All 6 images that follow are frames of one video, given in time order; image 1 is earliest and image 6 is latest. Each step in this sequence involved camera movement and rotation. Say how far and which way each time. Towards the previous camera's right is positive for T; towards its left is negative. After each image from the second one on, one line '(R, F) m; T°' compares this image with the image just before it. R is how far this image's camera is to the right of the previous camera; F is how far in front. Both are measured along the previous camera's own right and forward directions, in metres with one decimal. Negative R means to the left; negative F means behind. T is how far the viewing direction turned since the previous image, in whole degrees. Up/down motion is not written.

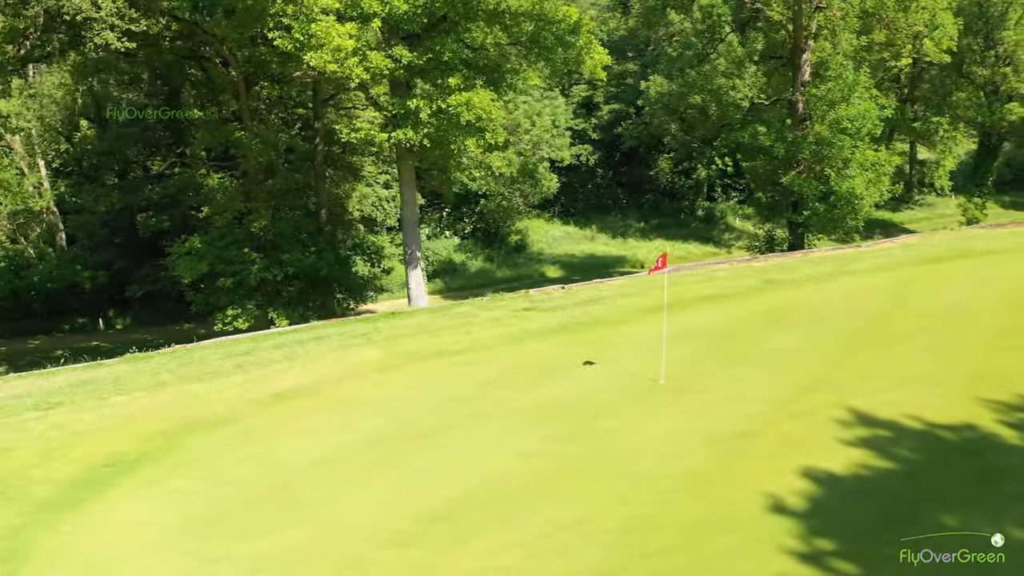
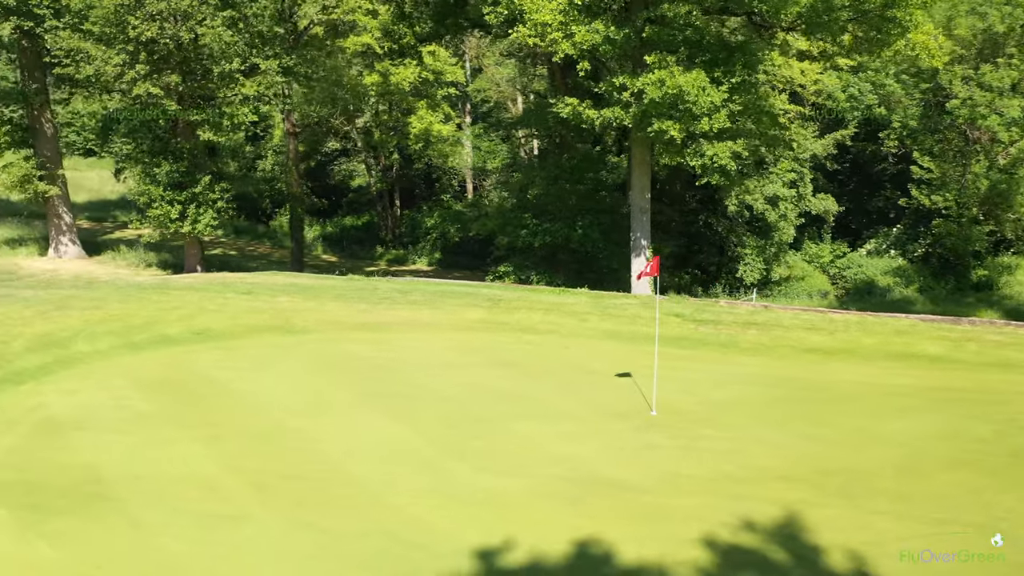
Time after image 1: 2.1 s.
(+7.3, +3.3) m; -40°
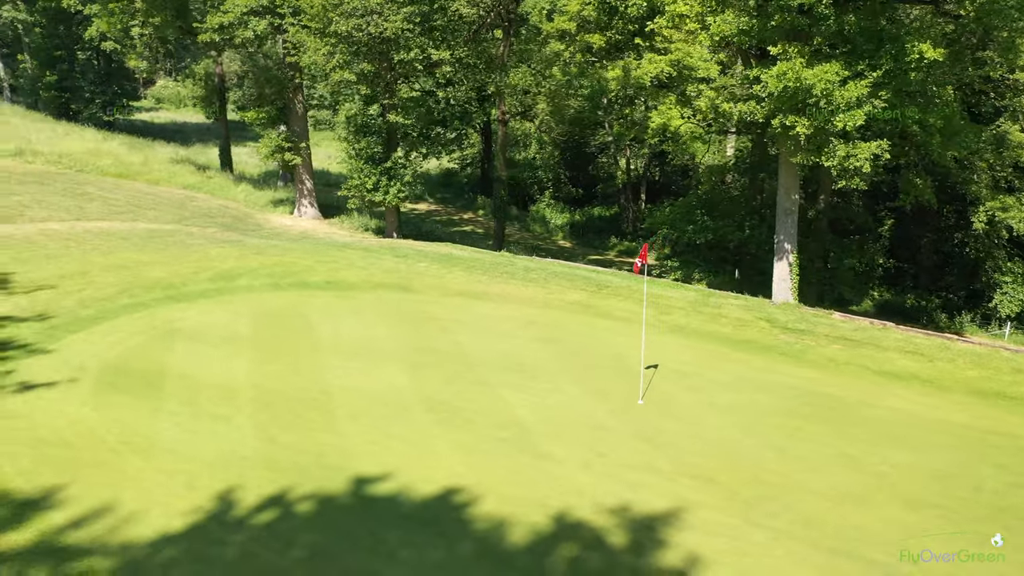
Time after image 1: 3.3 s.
(+4.0, +0.2) m; -22°
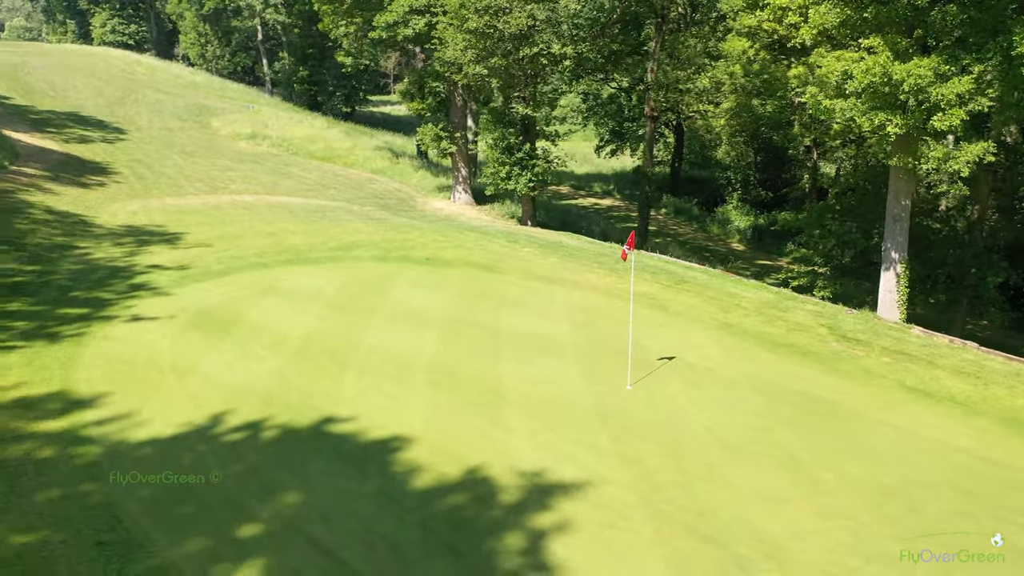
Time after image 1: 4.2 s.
(+3.0, -0.2) m; -16°
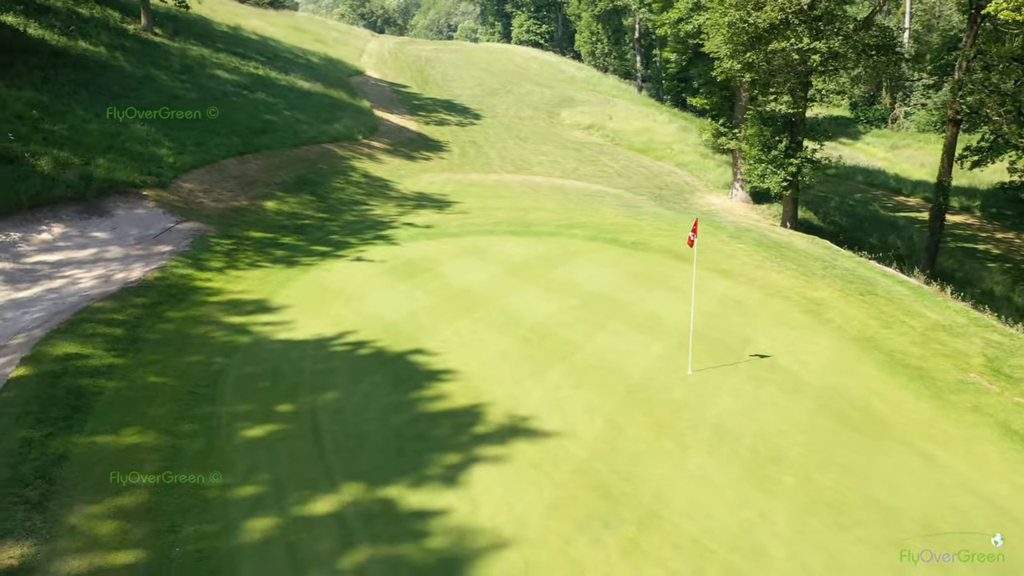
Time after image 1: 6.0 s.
(+4.0, -0.1) m; -26°
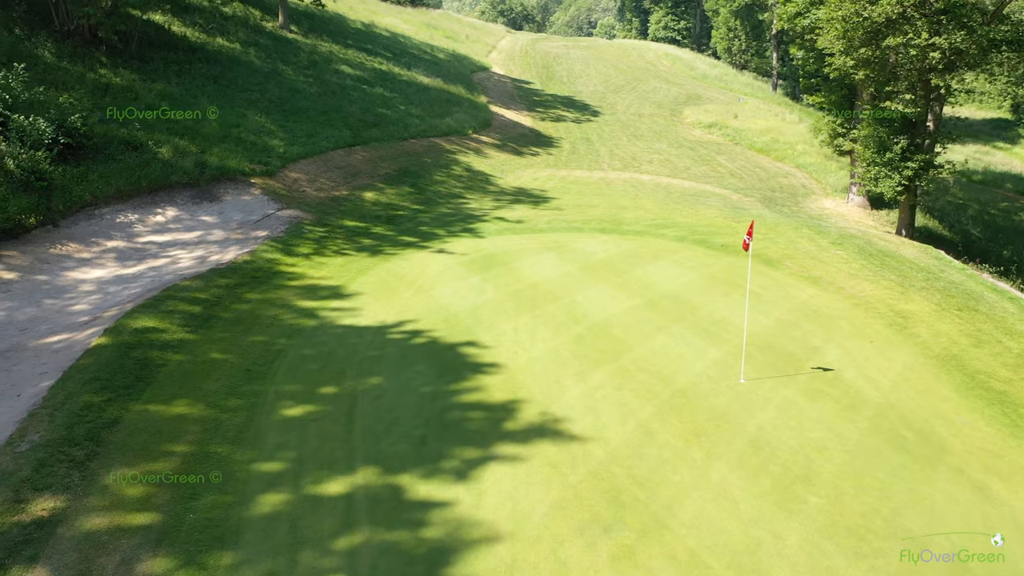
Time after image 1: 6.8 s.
(+1.0, +0.1) m; -9°
